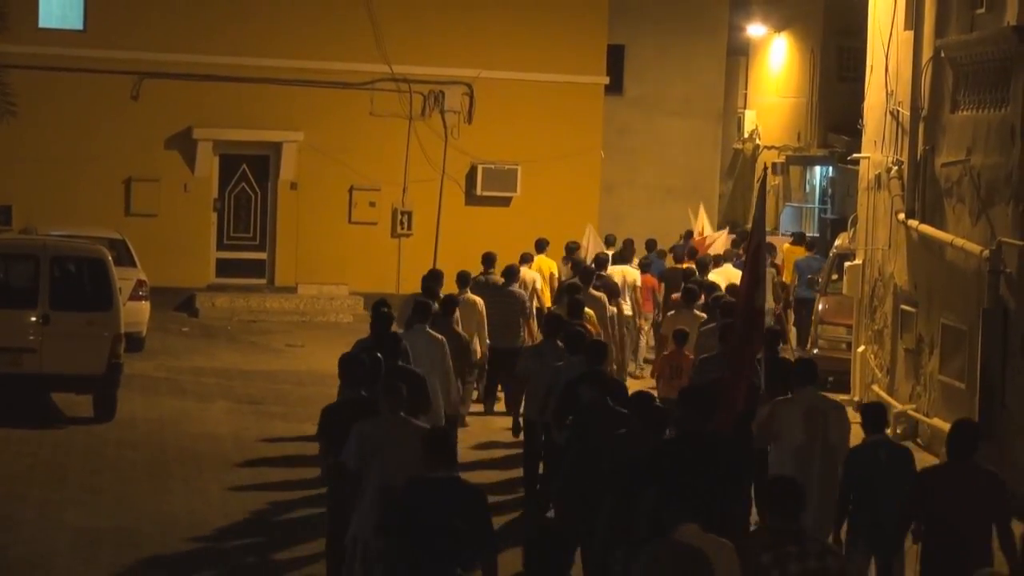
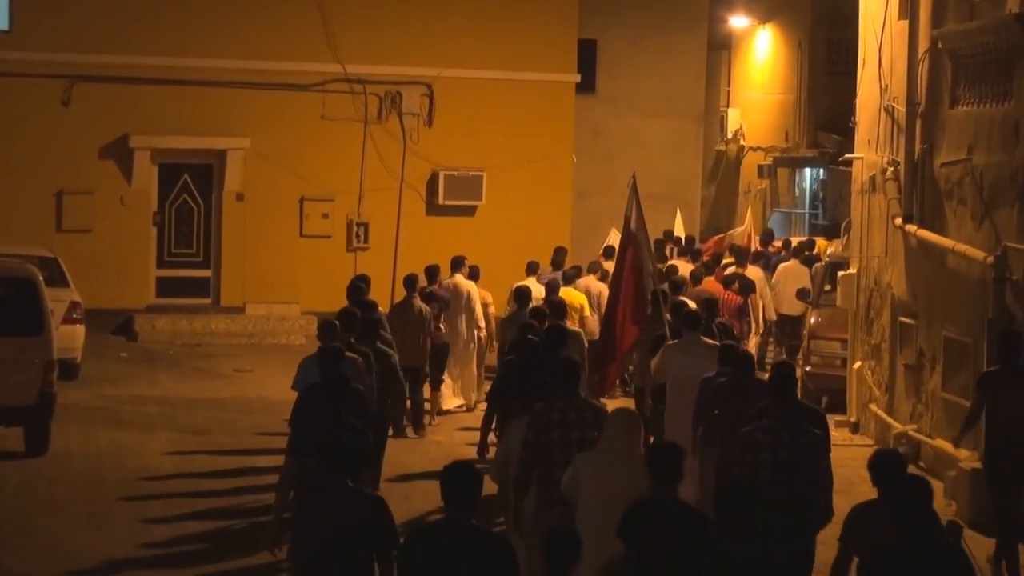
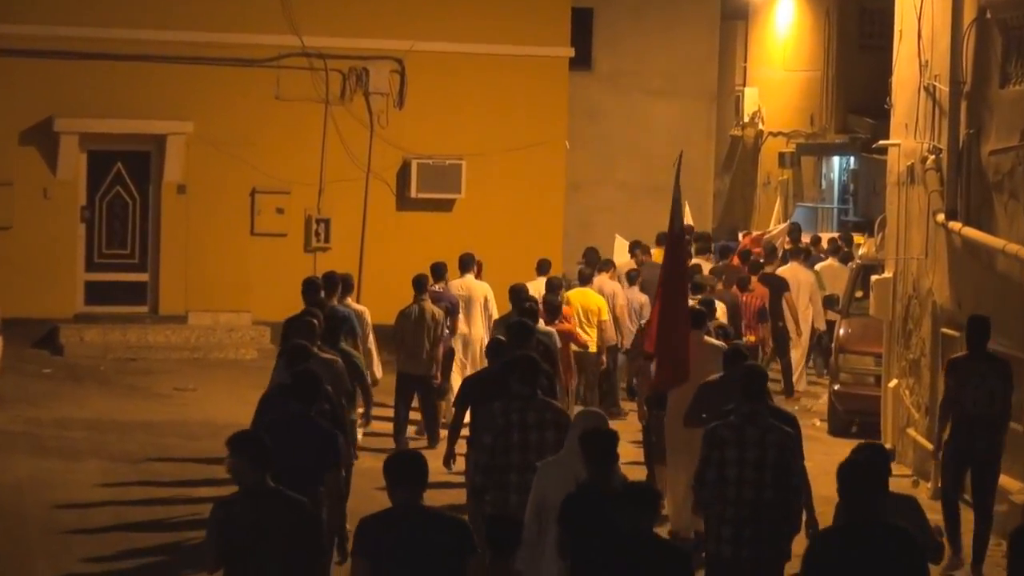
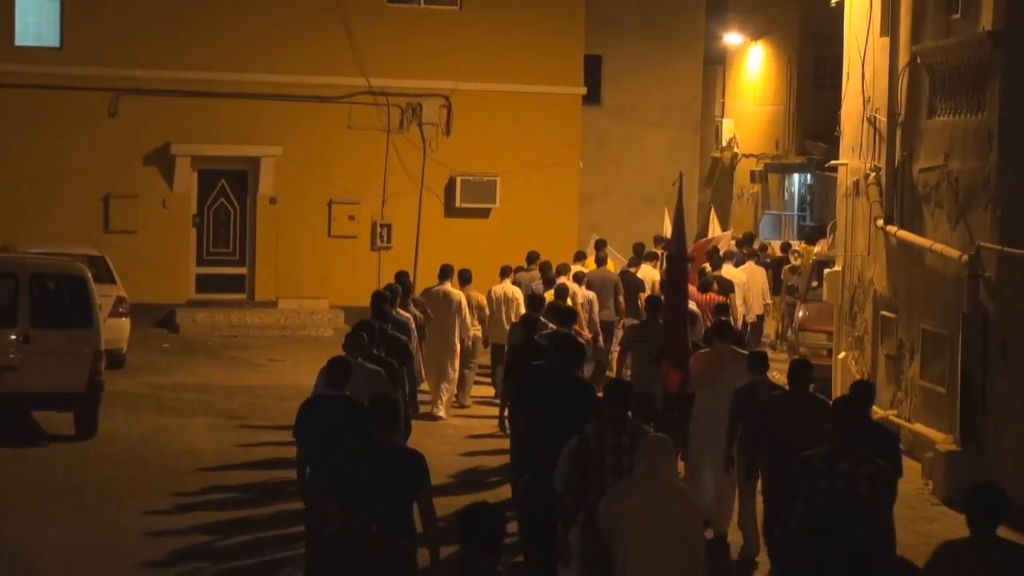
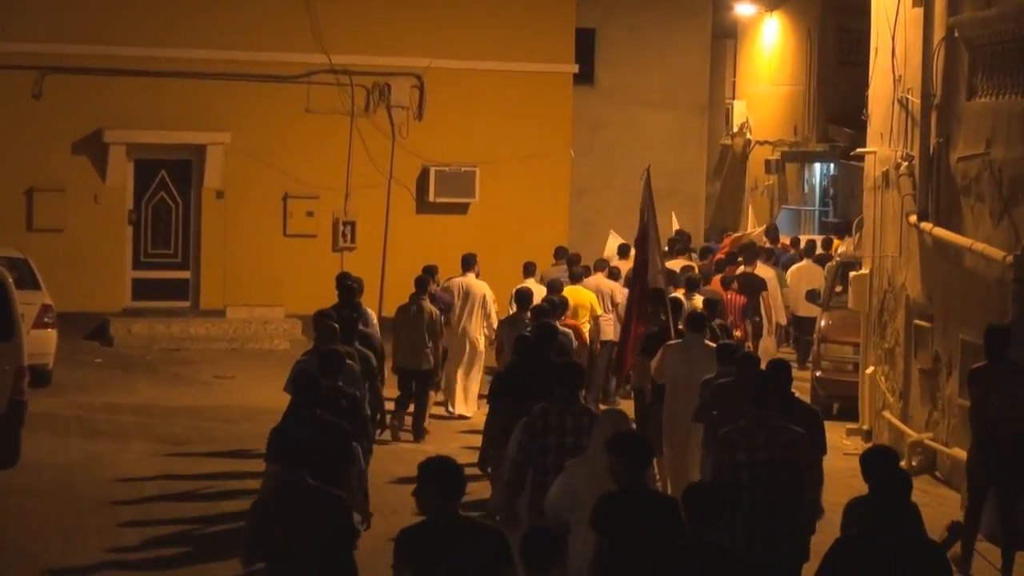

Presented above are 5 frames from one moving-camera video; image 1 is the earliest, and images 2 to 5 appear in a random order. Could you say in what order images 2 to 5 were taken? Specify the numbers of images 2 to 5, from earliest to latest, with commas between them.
4, 2, 5, 3
